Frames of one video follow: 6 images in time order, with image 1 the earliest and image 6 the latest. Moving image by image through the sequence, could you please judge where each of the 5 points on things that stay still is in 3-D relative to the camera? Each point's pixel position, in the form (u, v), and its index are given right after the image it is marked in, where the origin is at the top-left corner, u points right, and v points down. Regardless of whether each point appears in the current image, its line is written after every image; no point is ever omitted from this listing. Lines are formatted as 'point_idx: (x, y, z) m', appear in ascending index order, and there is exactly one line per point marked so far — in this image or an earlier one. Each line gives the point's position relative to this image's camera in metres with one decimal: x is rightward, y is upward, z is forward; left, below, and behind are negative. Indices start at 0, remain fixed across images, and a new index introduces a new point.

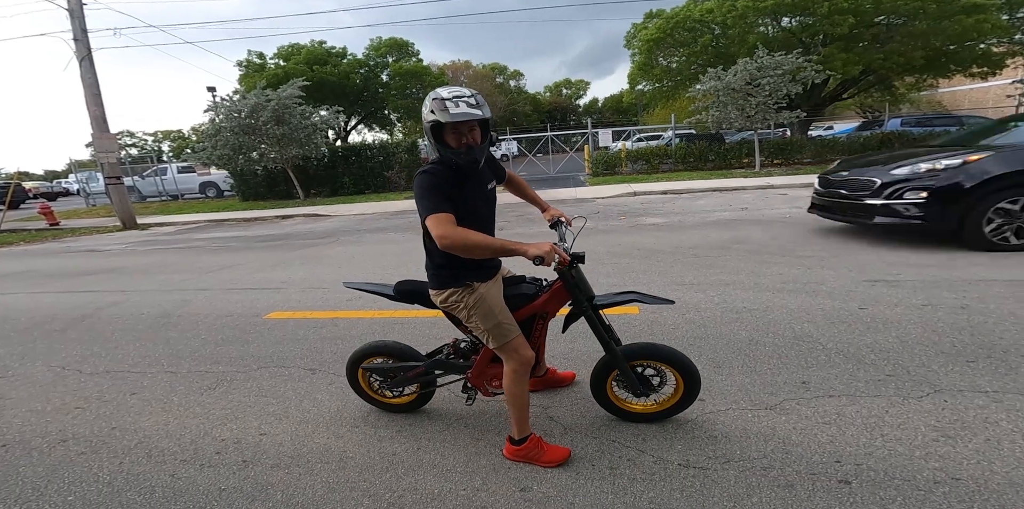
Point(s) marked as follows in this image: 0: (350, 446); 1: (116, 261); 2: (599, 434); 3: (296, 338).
0: (-0.9, -1.0, +2.4) m
1: (-7.6, -0.1, +8.9) m
2: (+0.5, -0.9, +2.5) m
3: (-1.8, -0.7, +3.9) m
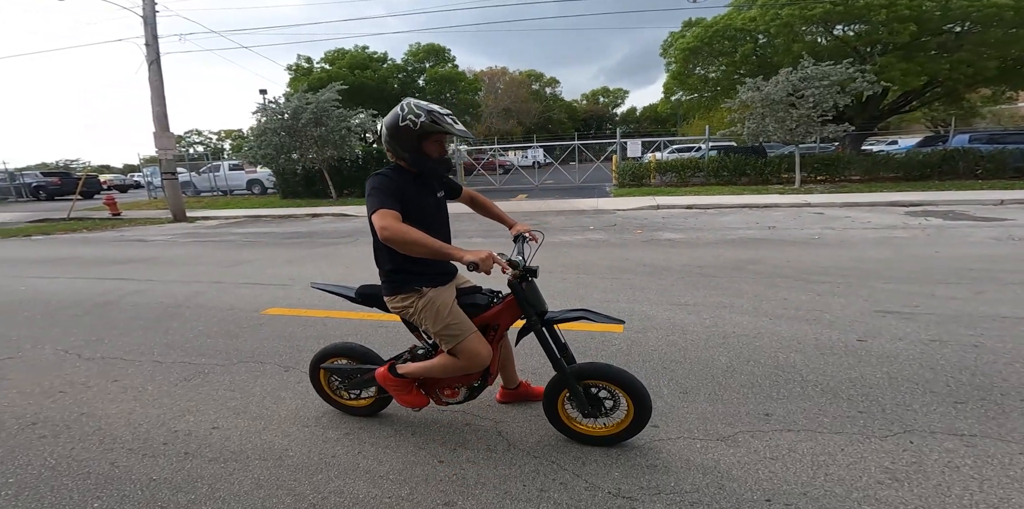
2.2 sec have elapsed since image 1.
0: (-1.2, -1.0, +2.5) m
1: (-7.3, +0.1, +9.5) m
2: (+0.1, -1.0, +2.4) m
3: (-2.0, -0.7, +4.1) m
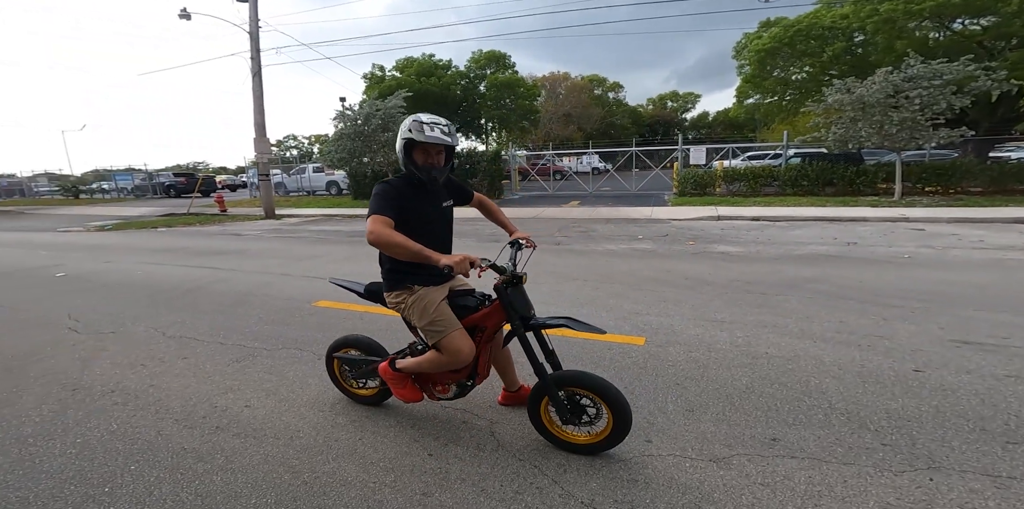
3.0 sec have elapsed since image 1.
0: (-1.2, -1.0, +2.7) m
1: (-6.2, +0.2, +10.6) m
2: (+0.1, -1.1, +2.5) m
3: (-1.8, -0.7, +4.4) m
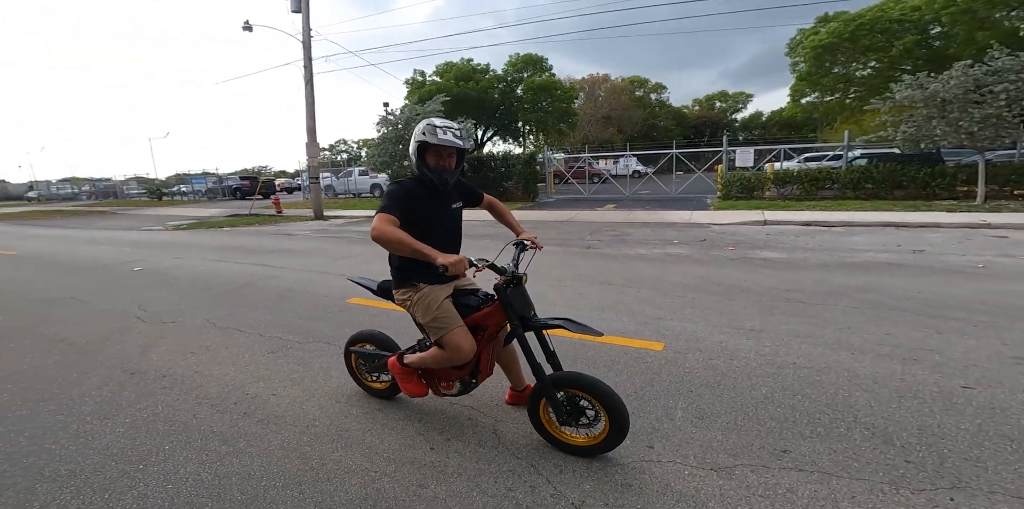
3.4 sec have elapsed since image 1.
0: (-1.2, -1.0, +2.9) m
1: (-5.3, +0.3, +11.2) m
2: (+0.1, -1.1, +2.5) m
3: (-1.6, -0.7, +4.6) m
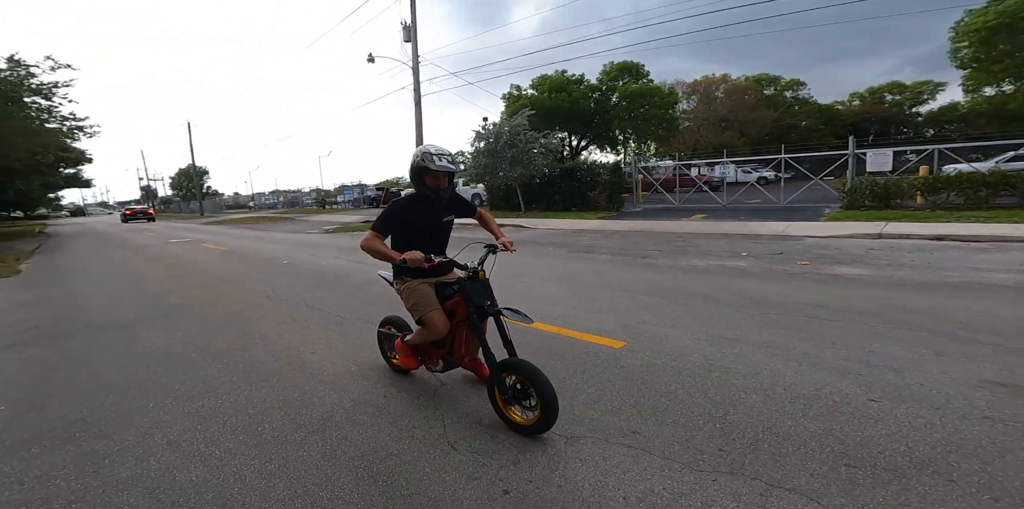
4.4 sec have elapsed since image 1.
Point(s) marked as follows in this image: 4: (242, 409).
0: (-1.5, -1.0, +3.9) m
1: (-2.9, +0.2, +13.1) m
2: (-0.5, -1.1, +3.1) m
3: (-1.4, -0.7, +5.7) m
4: (-1.9, -1.1, +3.3) m
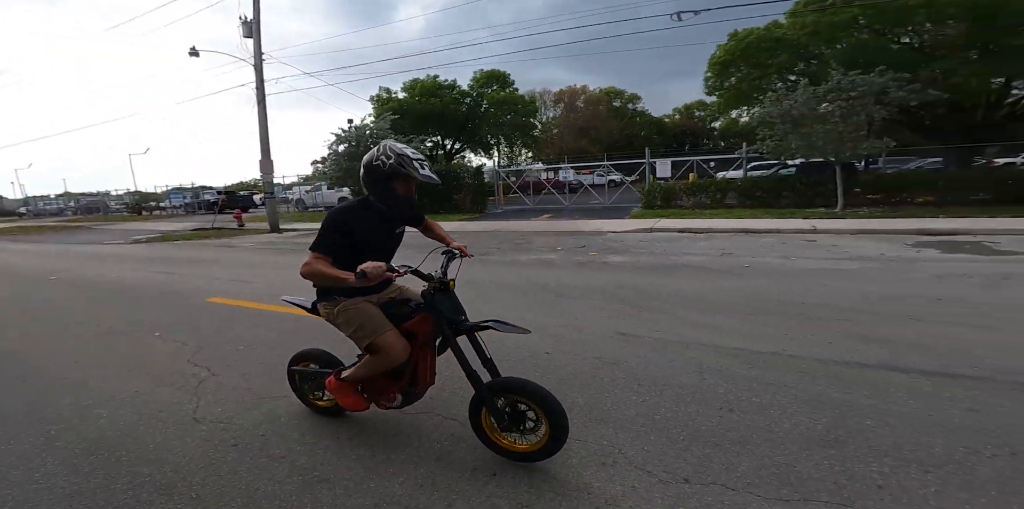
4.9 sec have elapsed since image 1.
0: (-3.3, -1.1, +4.2) m
1: (-6.6, +0.1, +12.9) m
2: (-2.1, -1.1, +3.6) m
3: (-3.6, -0.8, +5.9) m
4: (-3.5, -1.2, +3.4) m
